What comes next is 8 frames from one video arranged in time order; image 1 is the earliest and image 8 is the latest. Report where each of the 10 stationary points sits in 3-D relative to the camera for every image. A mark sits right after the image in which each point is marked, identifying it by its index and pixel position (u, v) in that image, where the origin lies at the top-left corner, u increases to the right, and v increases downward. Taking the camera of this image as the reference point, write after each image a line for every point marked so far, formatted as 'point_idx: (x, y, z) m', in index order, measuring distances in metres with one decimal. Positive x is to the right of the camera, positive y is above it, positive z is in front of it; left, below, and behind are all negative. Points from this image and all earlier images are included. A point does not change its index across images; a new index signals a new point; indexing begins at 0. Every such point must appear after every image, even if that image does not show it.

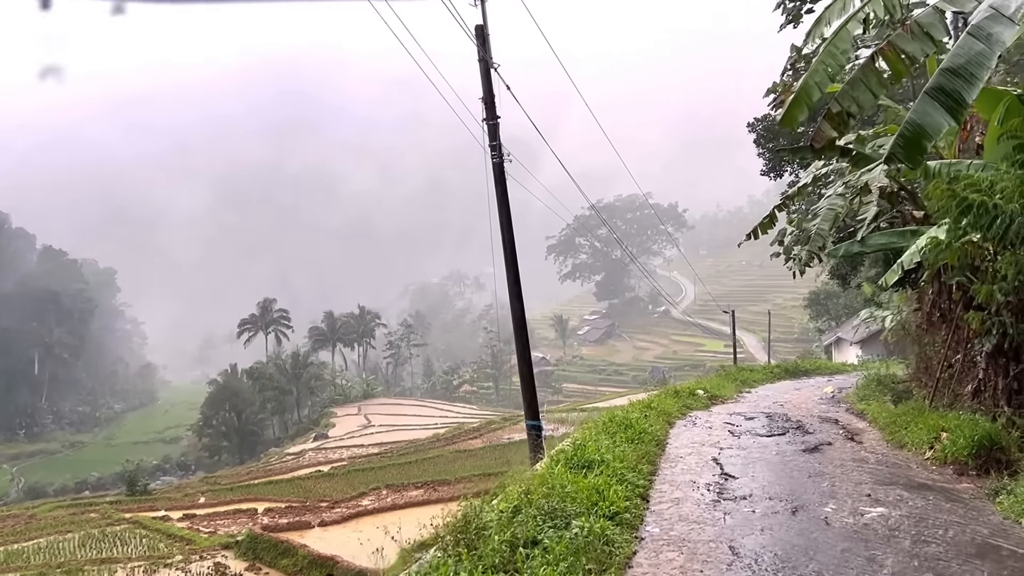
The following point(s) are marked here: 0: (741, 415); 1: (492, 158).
0: (+2.2, -1.2, +8.6) m
1: (-0.2, +1.2, +7.9) m
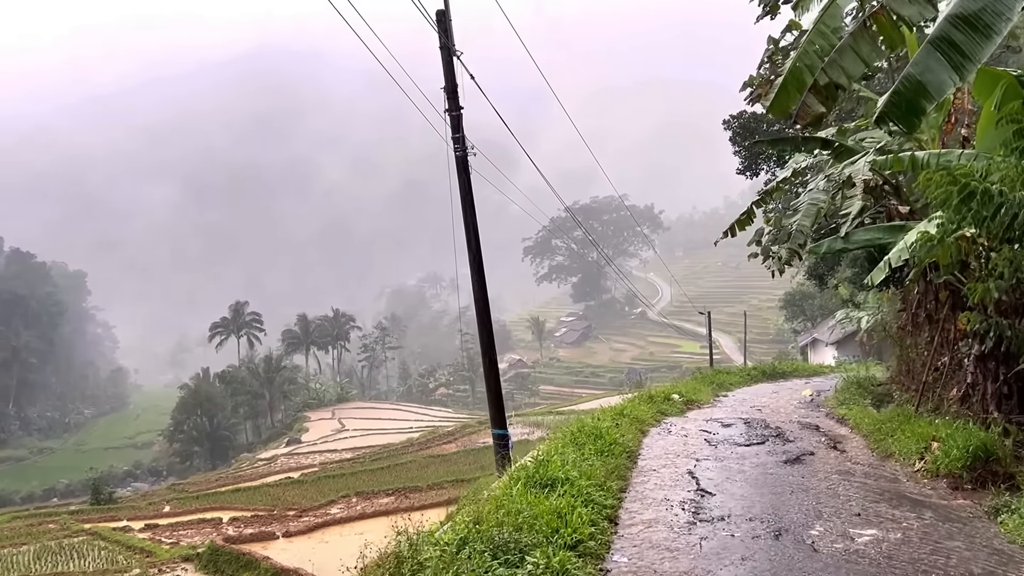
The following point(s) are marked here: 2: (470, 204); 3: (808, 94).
0: (+1.9, -1.2, +8.2) m
1: (-0.5, +1.1, +7.5) m
2: (-0.3, +0.7, +7.4) m
3: (+1.3, +0.8, +3.8) m
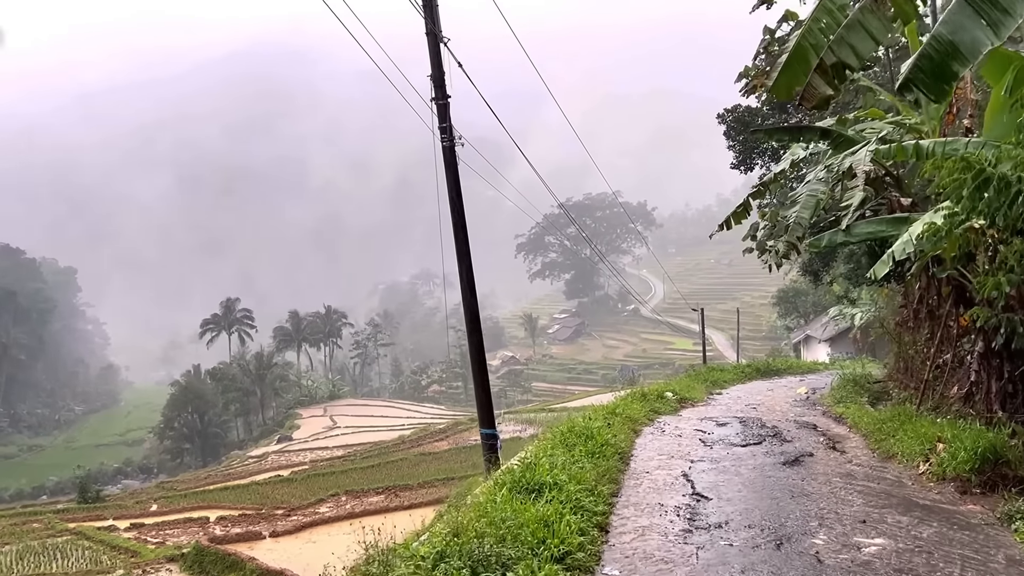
0: (+1.8, -1.2, +8.0) m
1: (-0.6, +1.2, +7.2) m
2: (-0.4, +0.8, +7.2) m
3: (+1.2, +0.9, +3.6) m
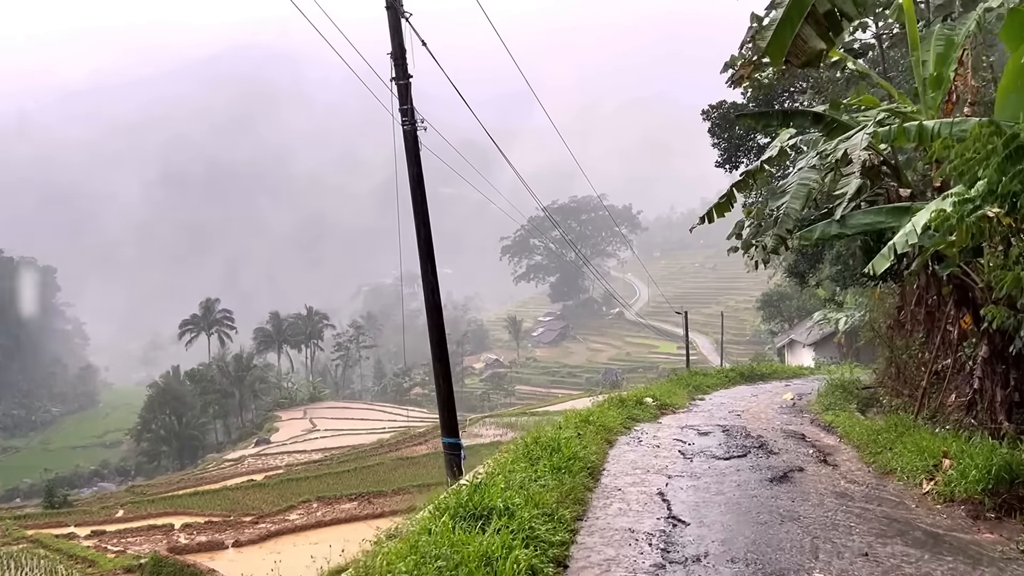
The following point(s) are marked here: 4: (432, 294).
0: (+1.5, -1.2, +7.4) m
1: (-0.8, +1.2, +6.7) m
2: (-0.7, +0.8, +6.6) m
3: (+1.0, +0.9, +3.1) m
4: (-0.6, 0.0, +6.6) m
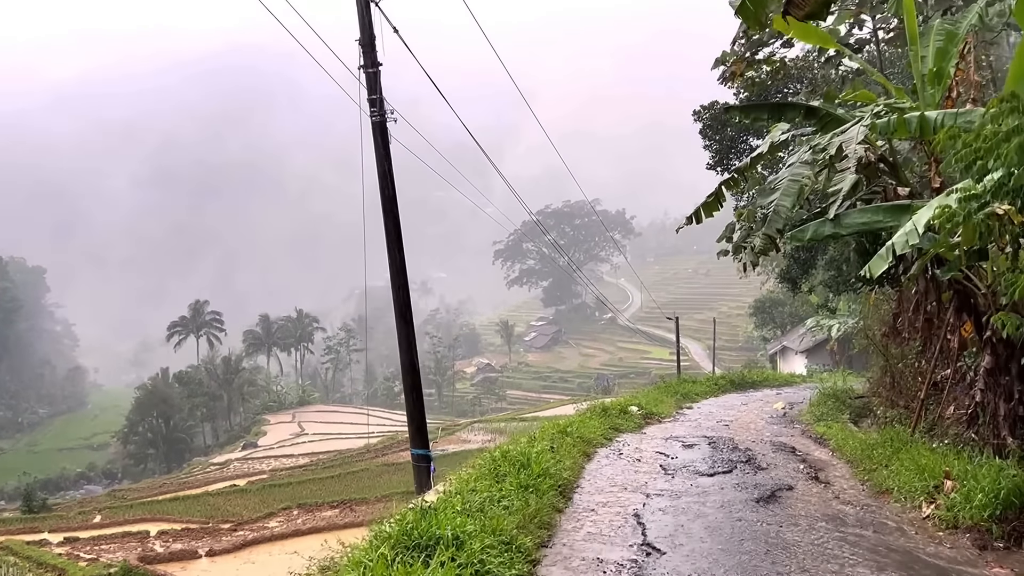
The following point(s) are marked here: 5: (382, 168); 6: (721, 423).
0: (+1.3, -1.2, +7.1) m
1: (-1.0, +1.2, +6.3) m
2: (-0.9, +0.8, +6.3) m
3: (+0.9, +0.9, +2.7) m
4: (-0.8, 0.0, +6.2) m
5: (-0.9, +0.8, +6.2) m
6: (+2.1, -1.4, +9.0) m
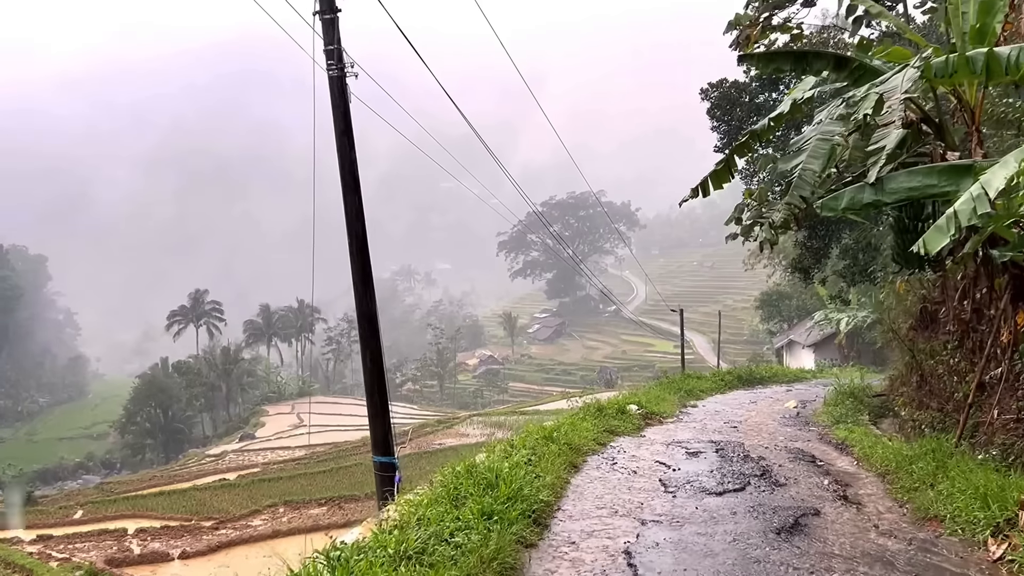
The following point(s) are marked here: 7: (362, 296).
0: (+1.2, -1.1, +6.2) m
1: (-1.1, +1.3, +5.4) m
2: (-1.0, +0.9, +5.4) m
3: (+0.7, +1.0, +1.8) m
4: (-0.9, +0.1, +5.4) m
5: (-1.0, +0.9, +5.3) m
6: (+2.0, -1.2, +8.1) m
7: (-0.9, -0.1, +5.4) m
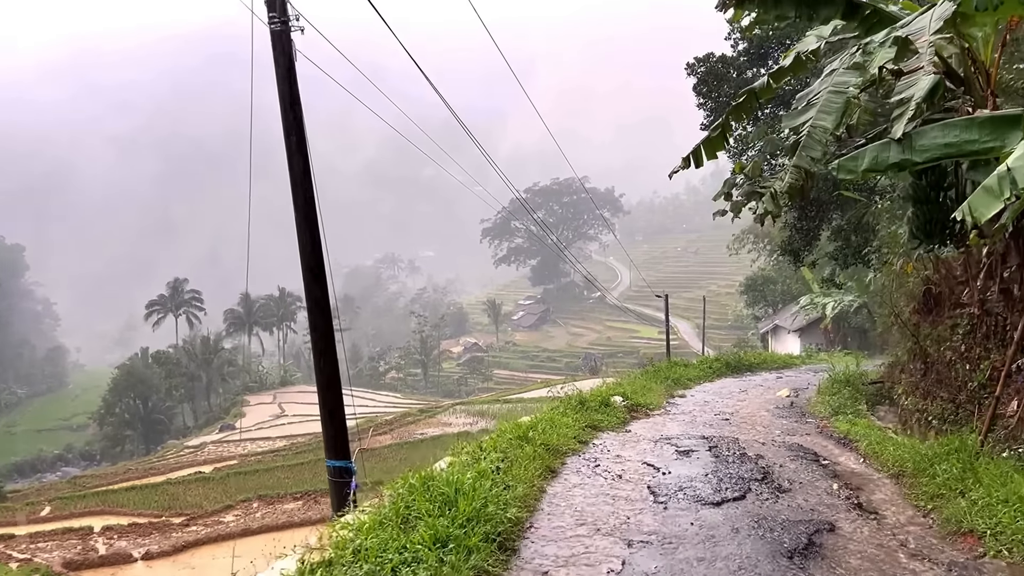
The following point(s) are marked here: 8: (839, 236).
0: (+1.0, -1.0, +5.7) m
1: (-1.3, +1.4, +4.8) m
2: (-1.2, +1.0, +4.8) m
3: (+0.6, +1.0, +1.2) m
4: (-1.1, +0.2, +4.8) m
5: (-1.2, +1.0, +4.7) m
6: (+1.8, -1.1, +7.6) m
7: (-1.1, 0.0, +4.8) m
8: (+4.1, +0.6, +11.0) m
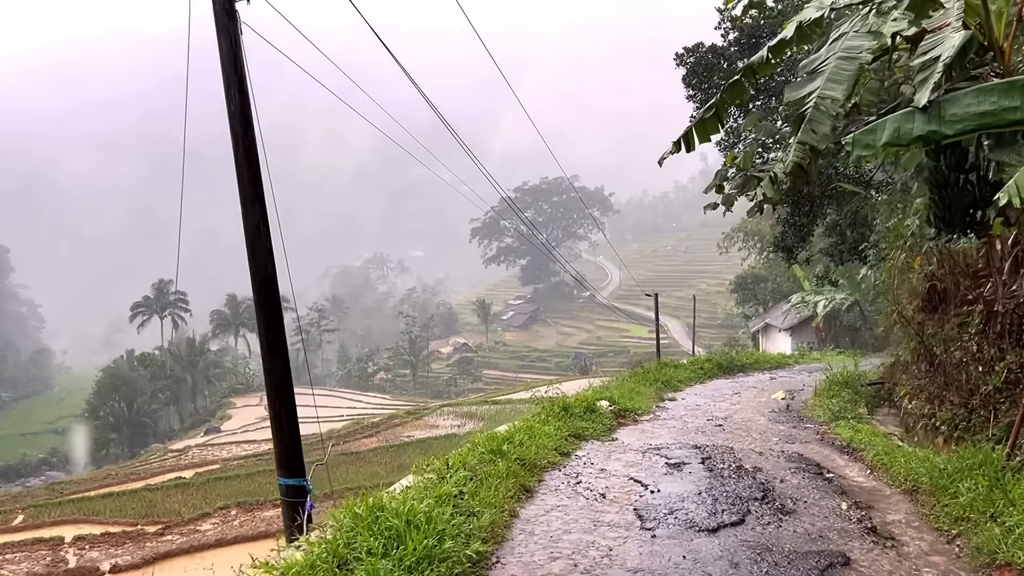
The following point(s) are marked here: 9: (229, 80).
0: (+0.8, -1.0, +5.2) m
1: (-1.4, +1.4, +4.3) m
2: (-1.3, +1.0, +4.3) m
3: (+0.5, +1.0, +0.8) m
4: (-1.2, +0.2, +4.3) m
5: (-1.4, +1.0, +4.2) m
6: (+1.6, -1.1, +7.1) m
7: (-1.2, 0.0, +4.3) m
8: (+3.8, +0.7, +10.6) m
9: (-1.4, +1.0, +4.2) m
